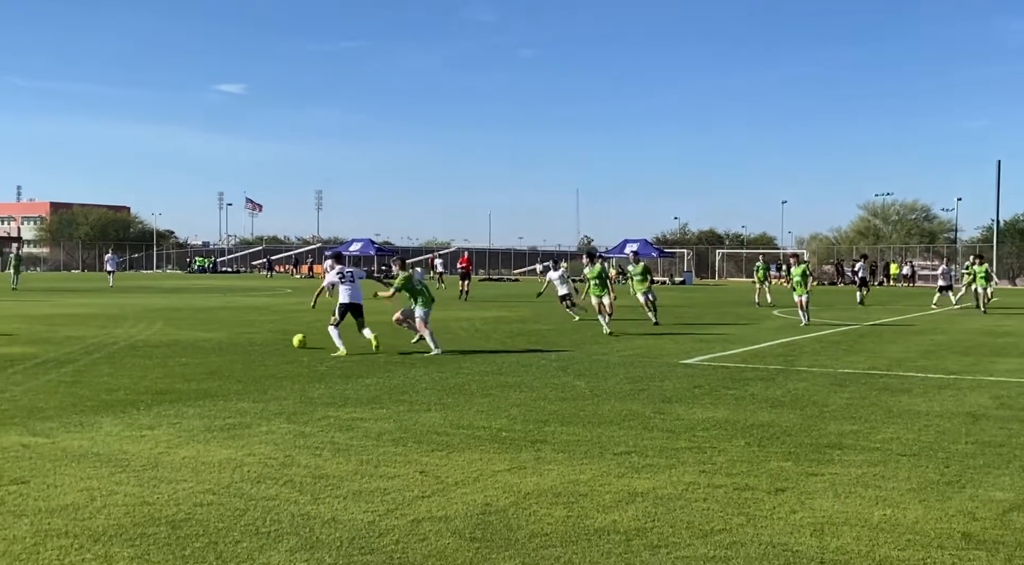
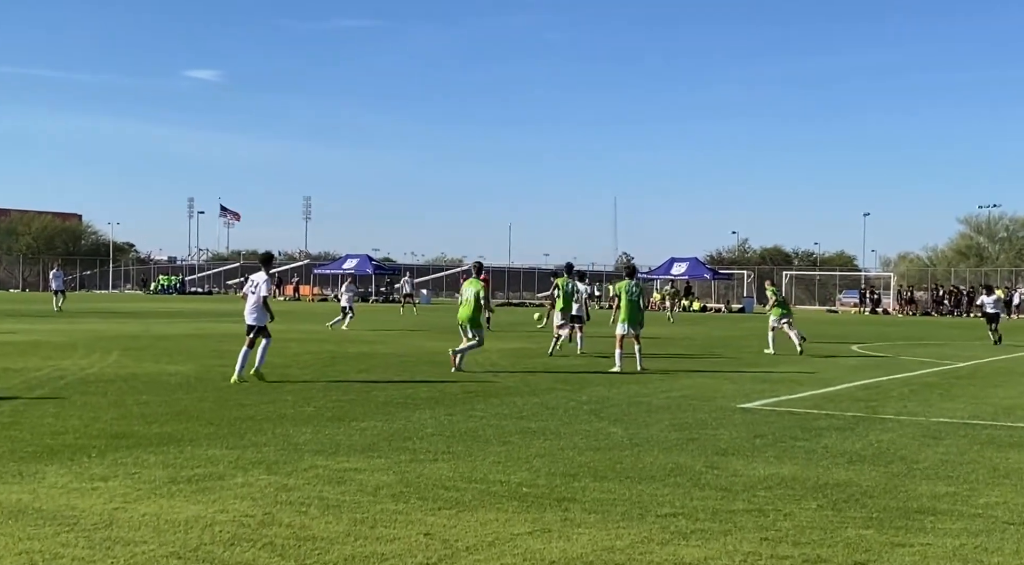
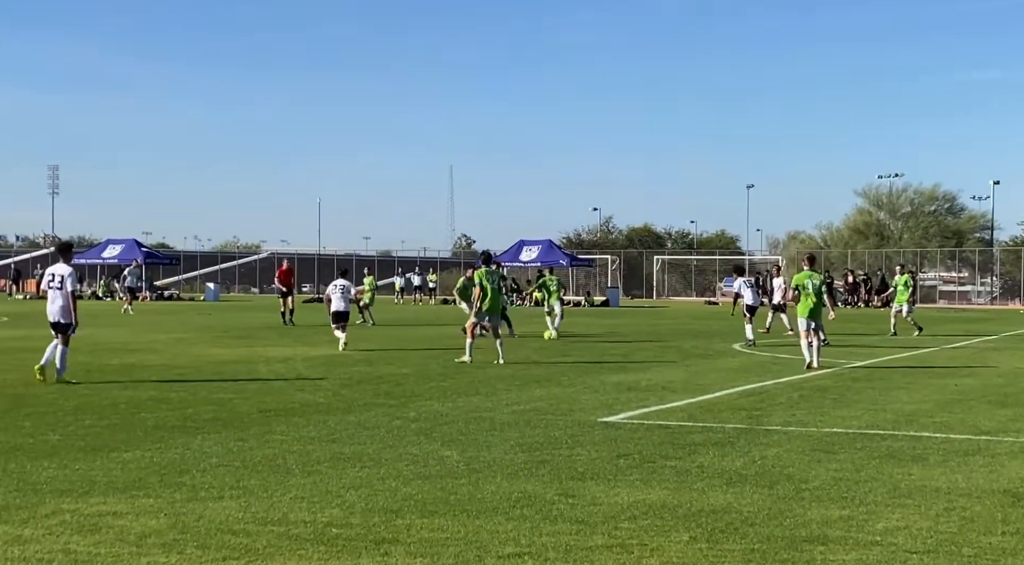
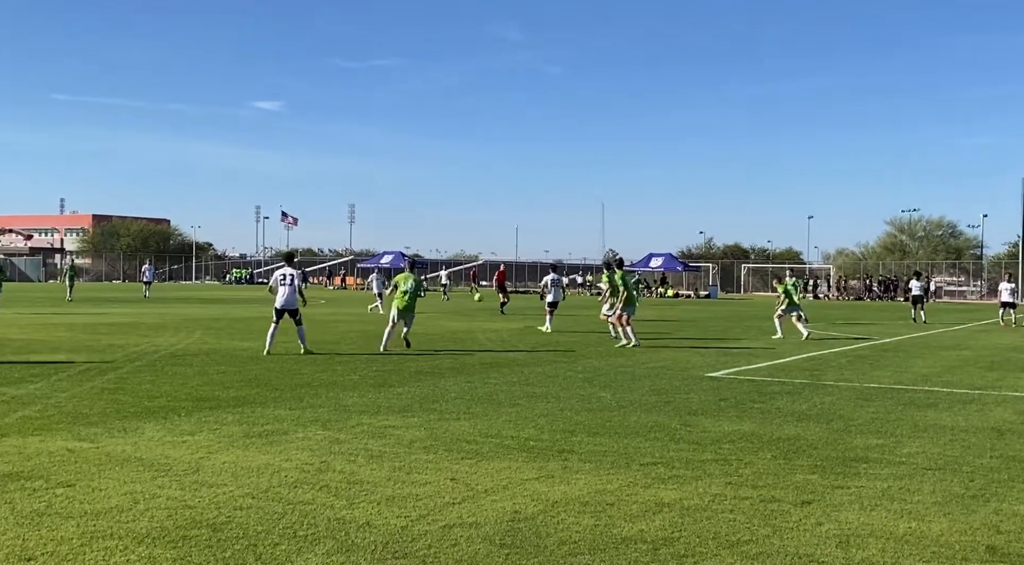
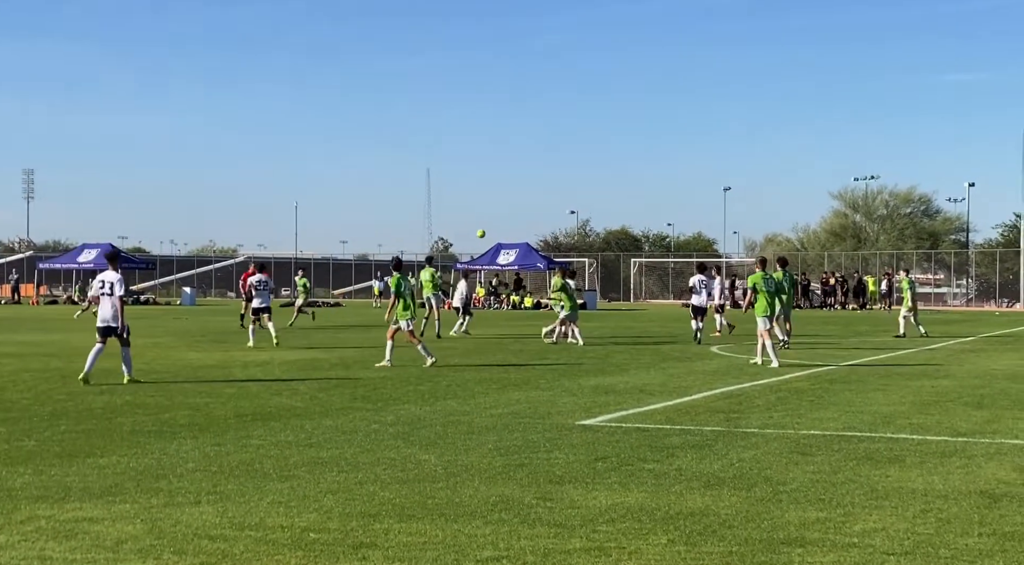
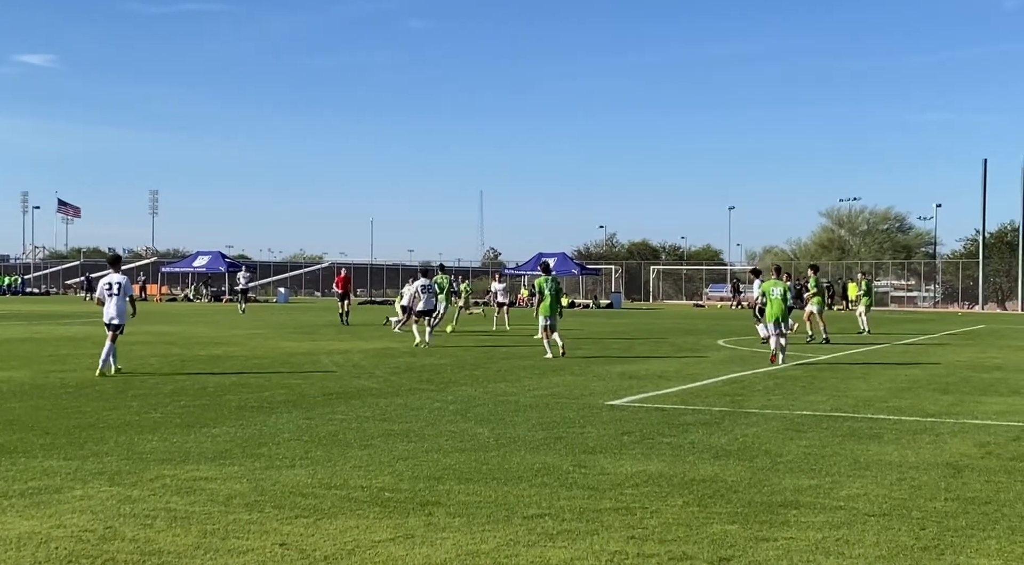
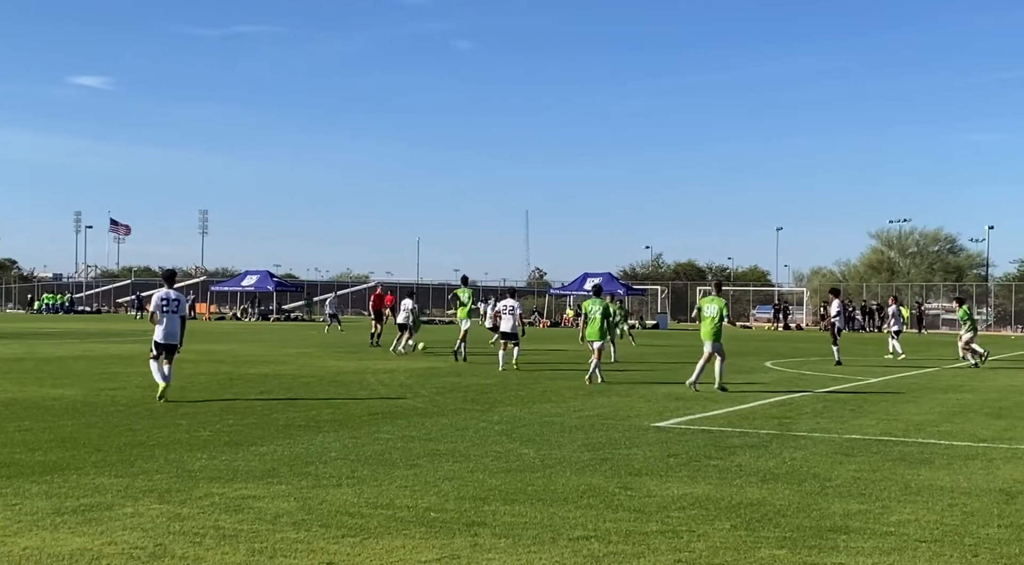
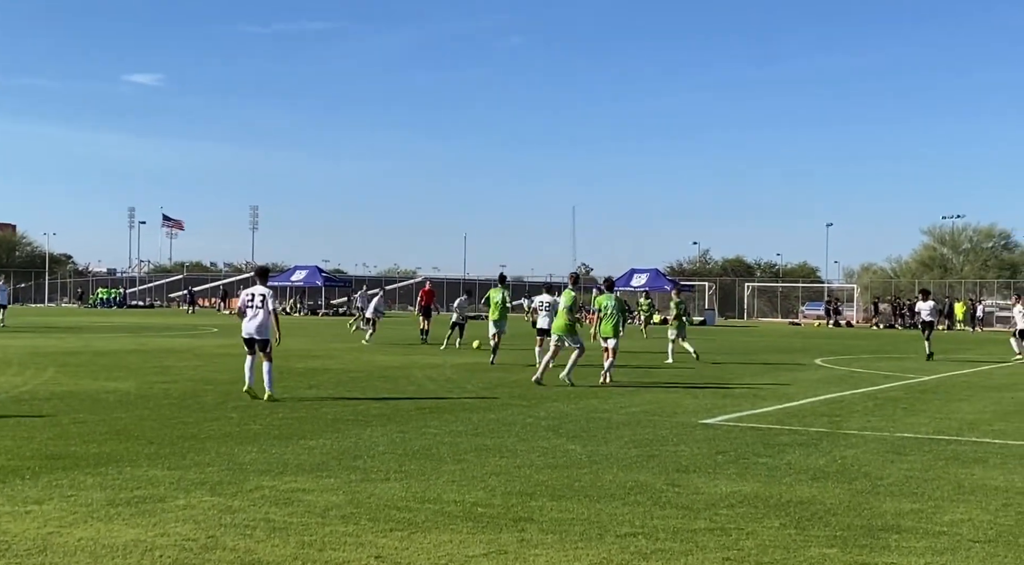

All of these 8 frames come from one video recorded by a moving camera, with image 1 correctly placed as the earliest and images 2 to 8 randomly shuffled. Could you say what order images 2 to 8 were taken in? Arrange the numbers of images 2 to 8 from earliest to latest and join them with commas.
4, 2, 8, 7, 6, 3, 5
